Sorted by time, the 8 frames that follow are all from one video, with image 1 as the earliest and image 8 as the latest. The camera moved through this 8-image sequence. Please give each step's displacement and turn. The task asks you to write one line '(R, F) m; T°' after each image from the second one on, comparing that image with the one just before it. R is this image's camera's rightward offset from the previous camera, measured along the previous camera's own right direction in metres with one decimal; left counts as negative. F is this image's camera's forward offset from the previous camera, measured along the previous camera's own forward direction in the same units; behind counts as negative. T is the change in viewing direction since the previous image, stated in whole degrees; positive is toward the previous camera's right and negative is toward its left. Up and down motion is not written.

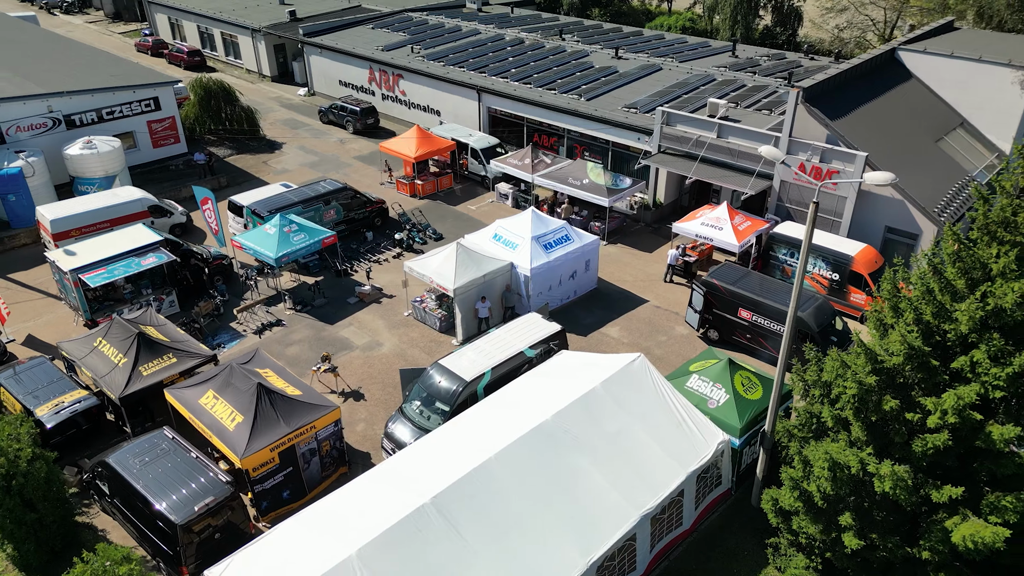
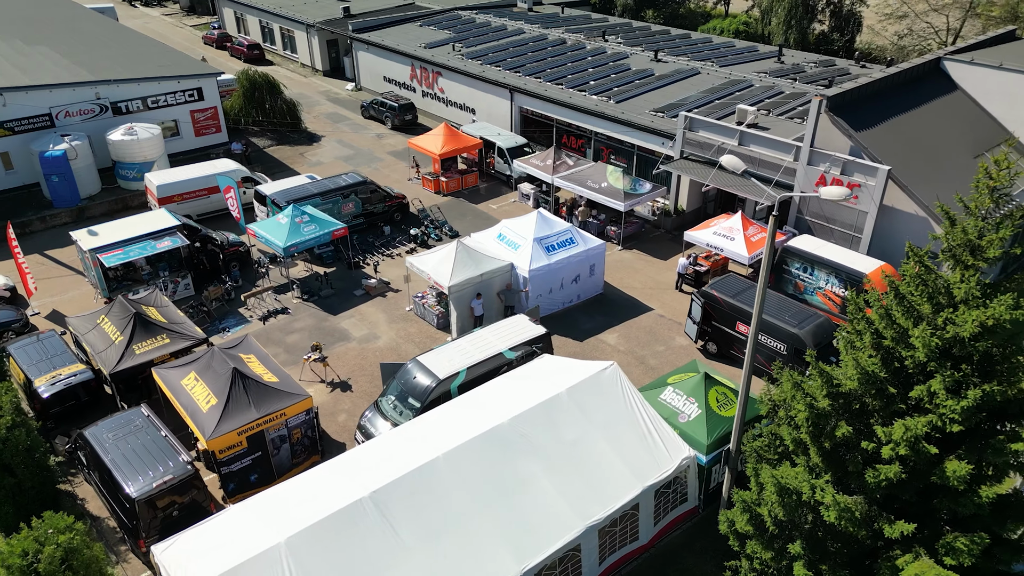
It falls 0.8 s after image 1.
(+1.8, +0.2) m; -5°
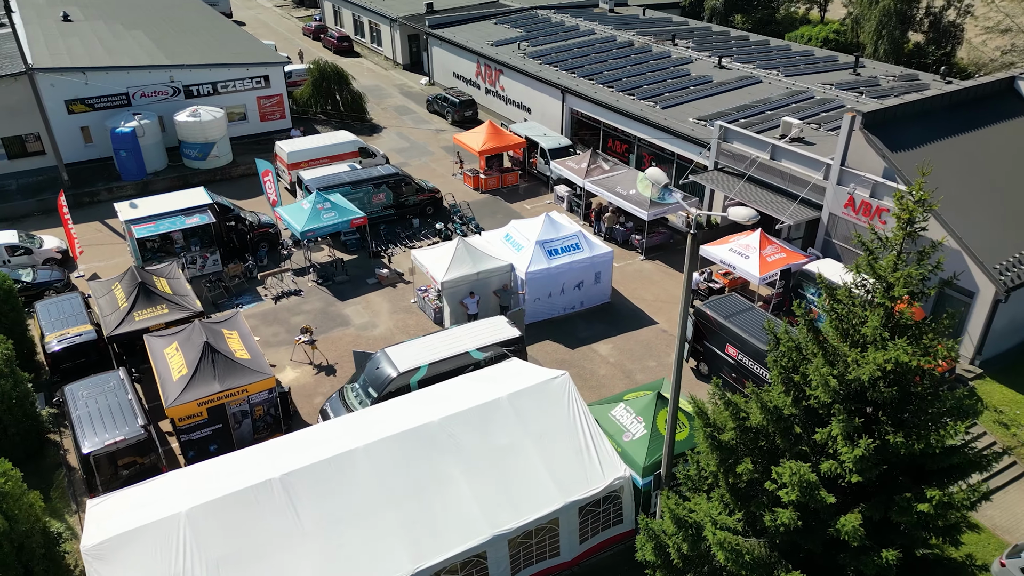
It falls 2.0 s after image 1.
(+2.8, +0.3) m; -8°
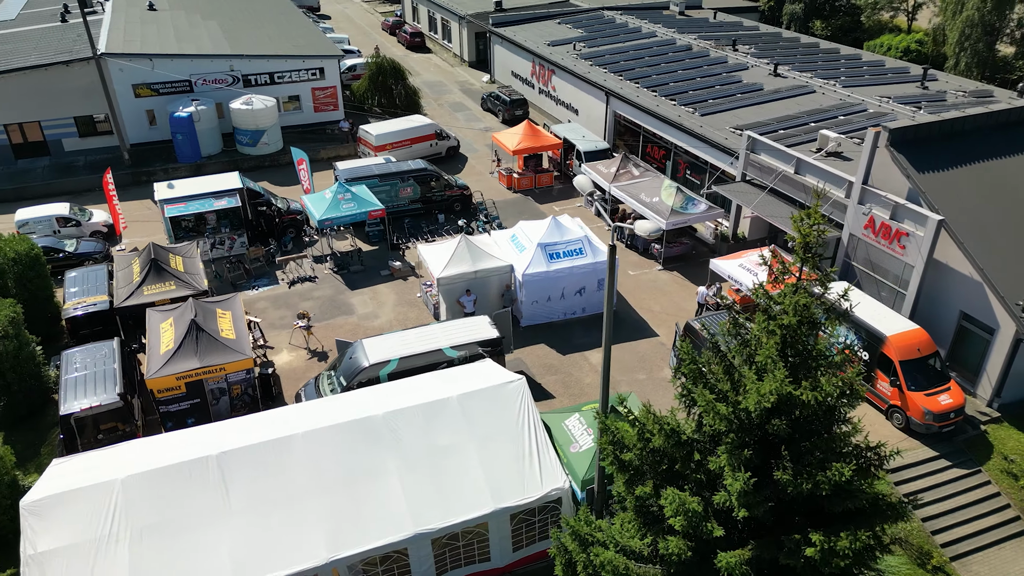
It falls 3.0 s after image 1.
(+2.3, +0.2) m; -7°
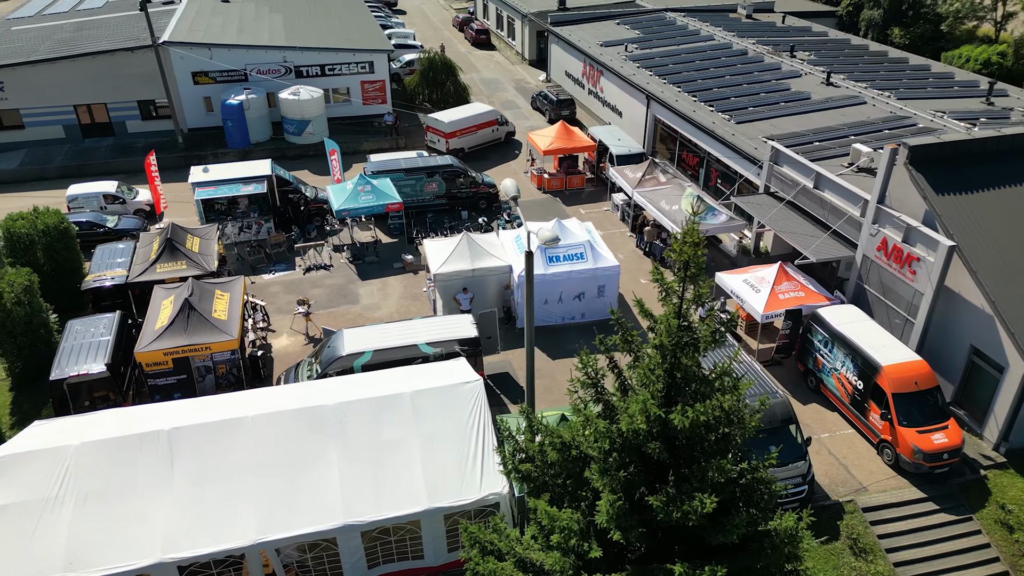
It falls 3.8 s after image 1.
(+2.2, +0.2) m; -6°
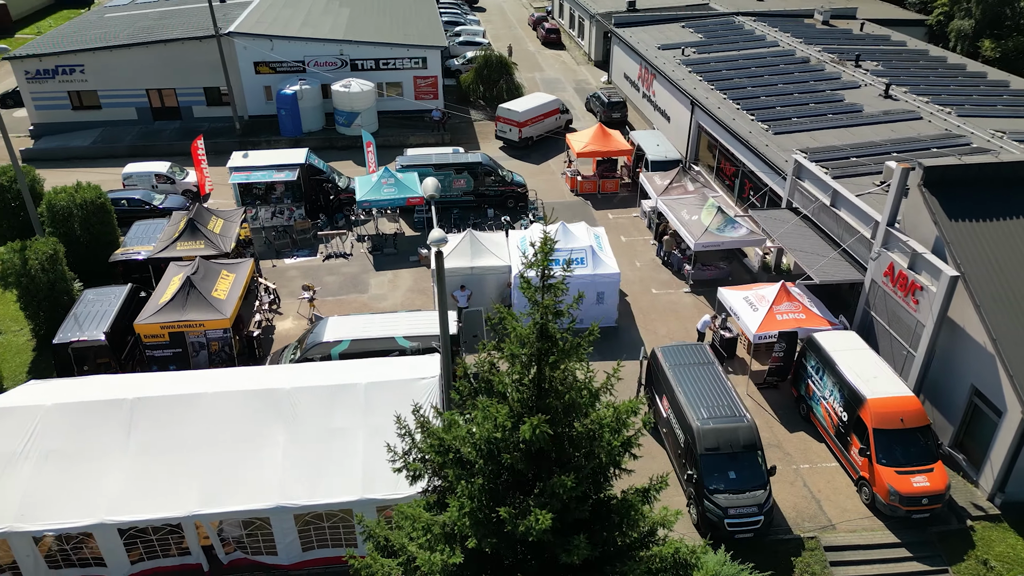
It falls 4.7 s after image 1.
(+2.3, +0.2) m; -7°
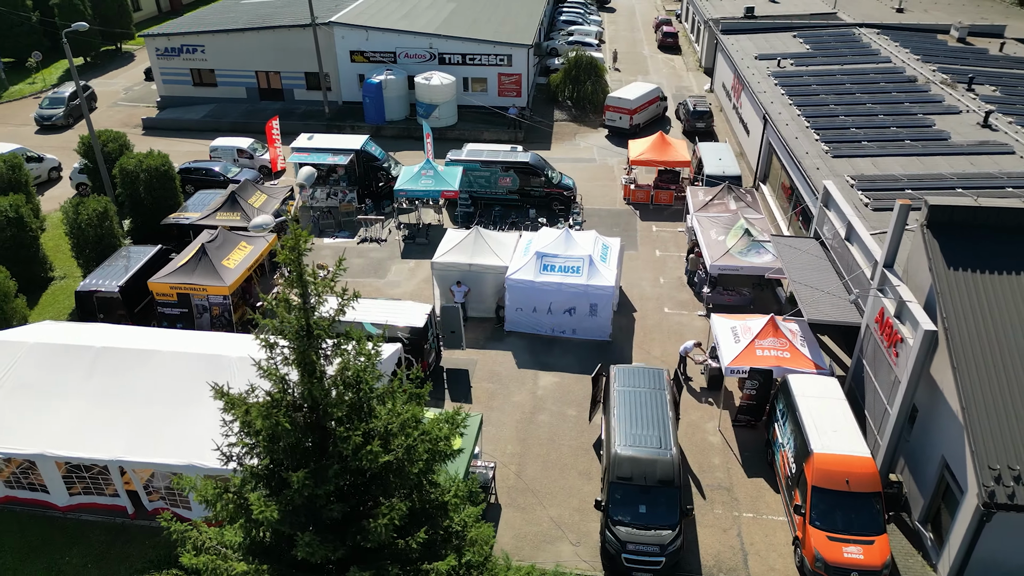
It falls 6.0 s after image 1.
(+3.7, +0.5) m; -11°
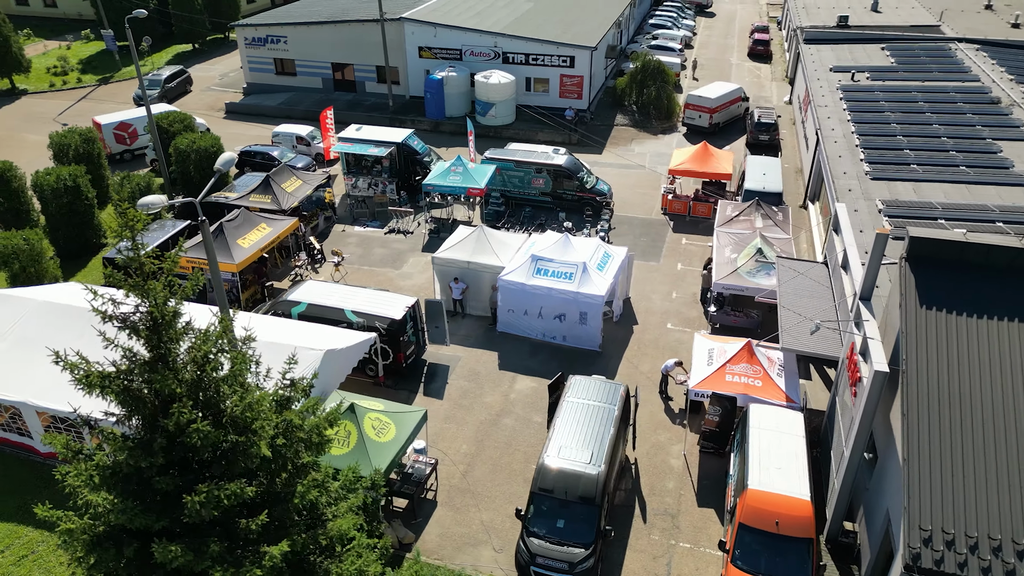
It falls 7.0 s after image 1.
(+2.8, +0.3) m; -8°
